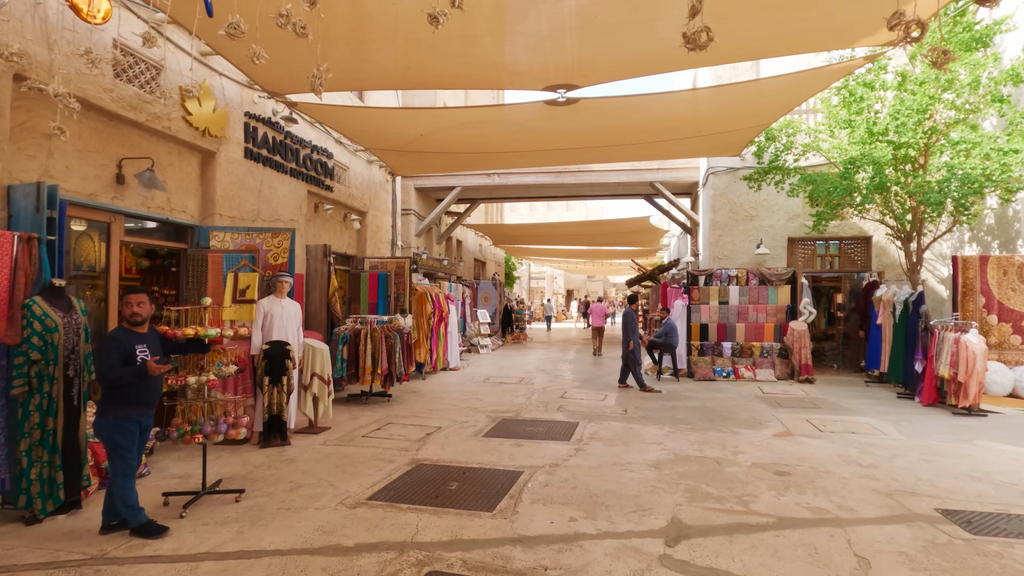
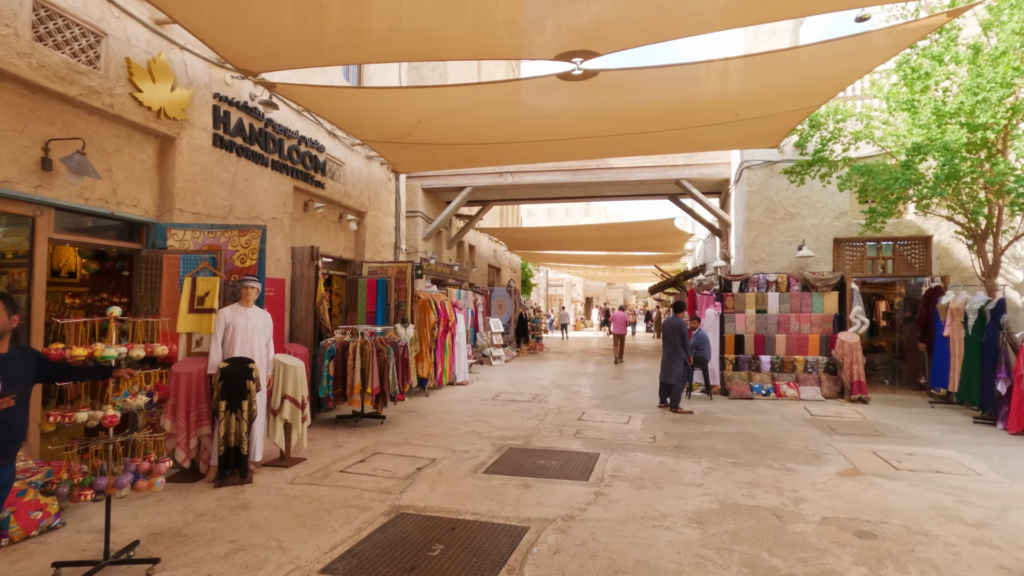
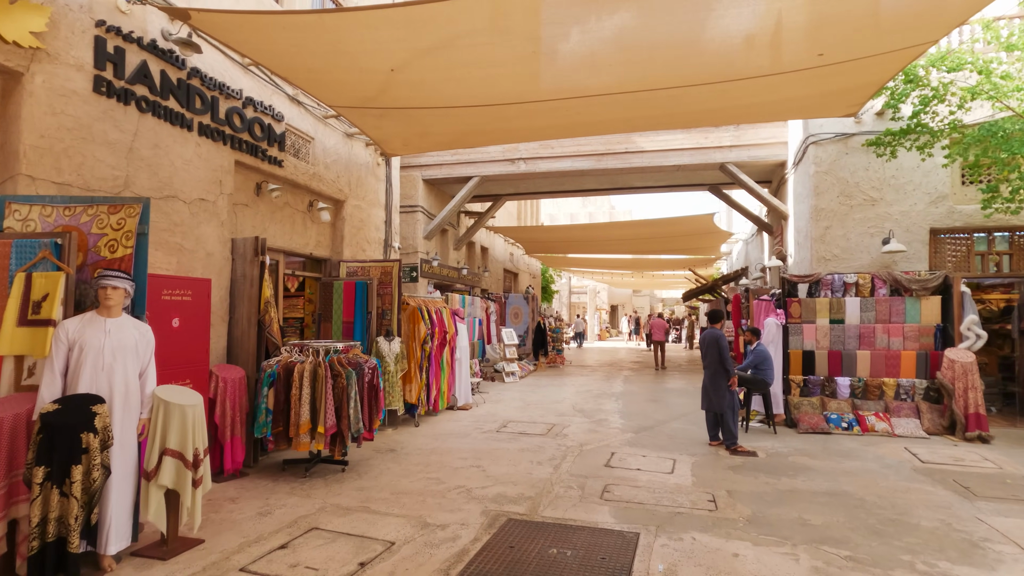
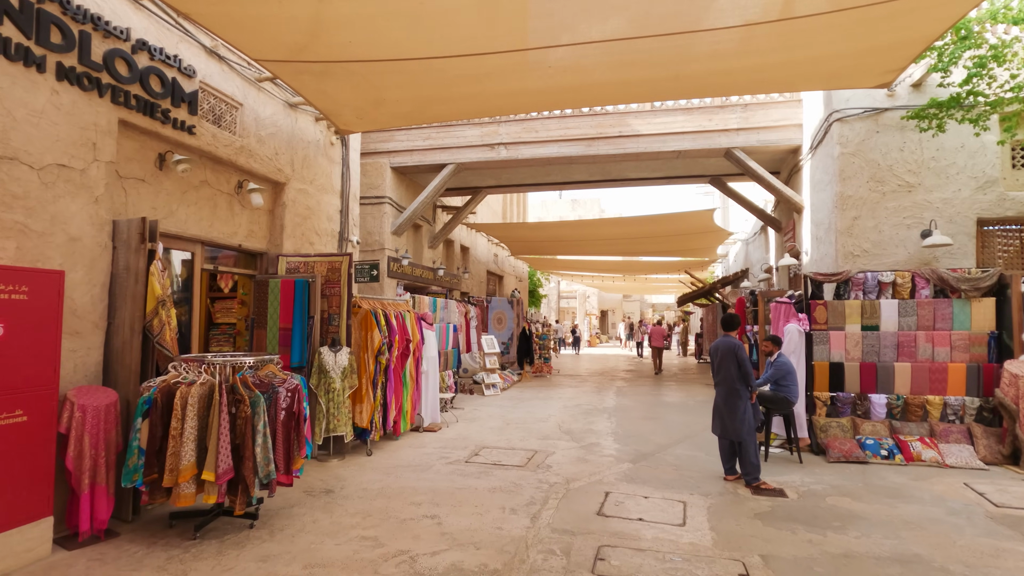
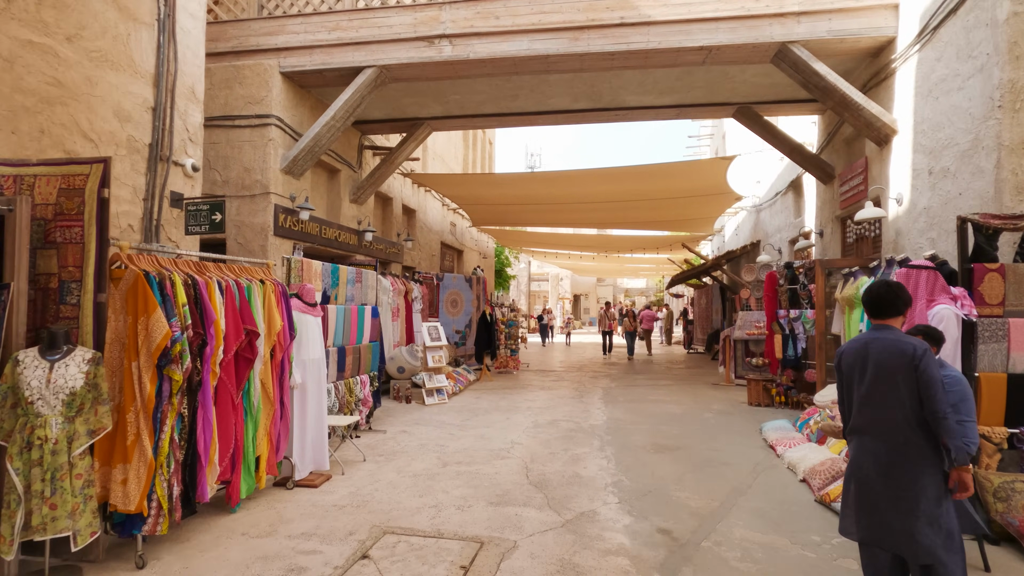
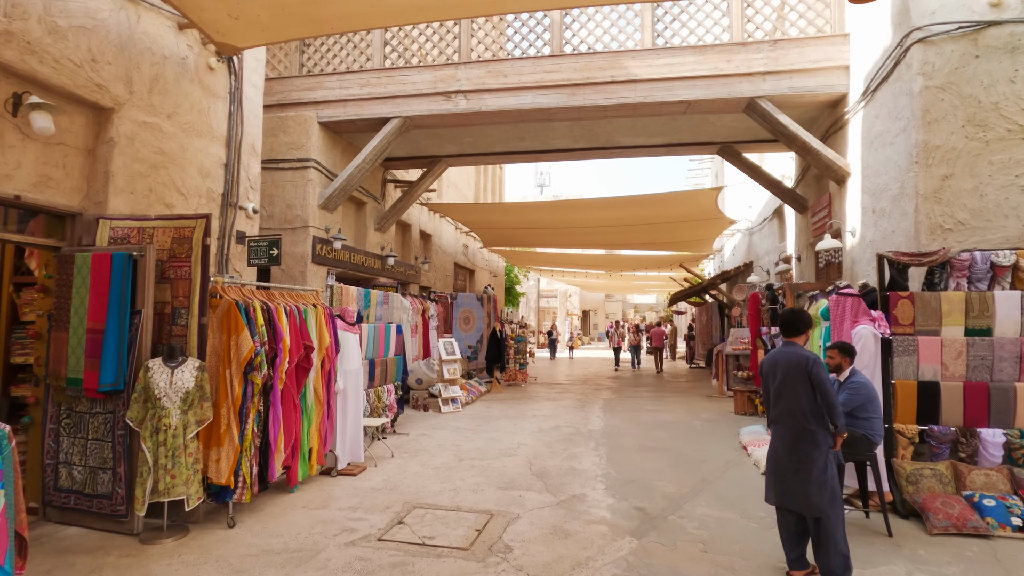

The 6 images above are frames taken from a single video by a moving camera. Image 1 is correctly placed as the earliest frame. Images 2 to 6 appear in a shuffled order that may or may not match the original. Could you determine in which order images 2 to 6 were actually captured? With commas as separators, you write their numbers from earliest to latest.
2, 3, 4, 6, 5
